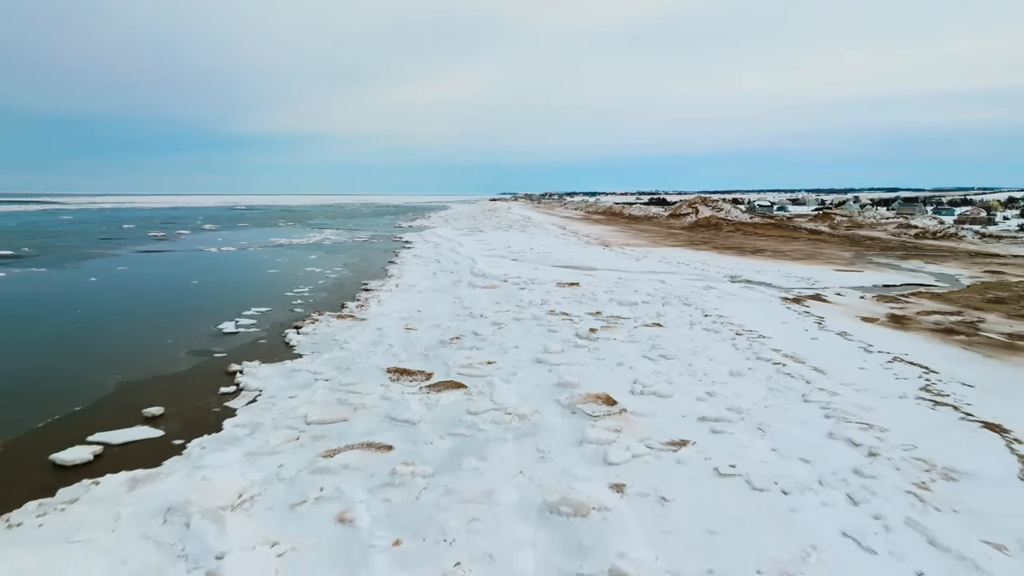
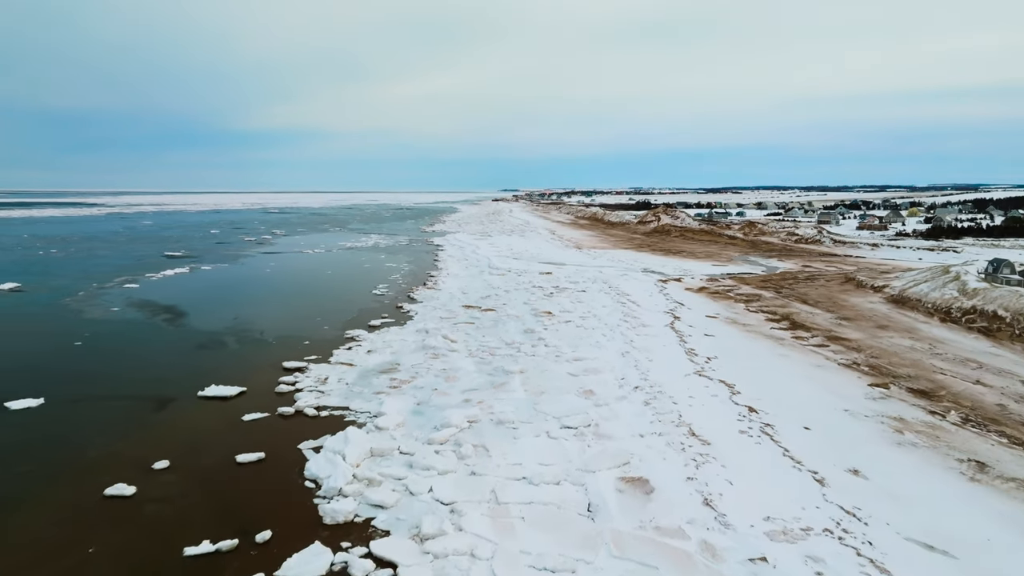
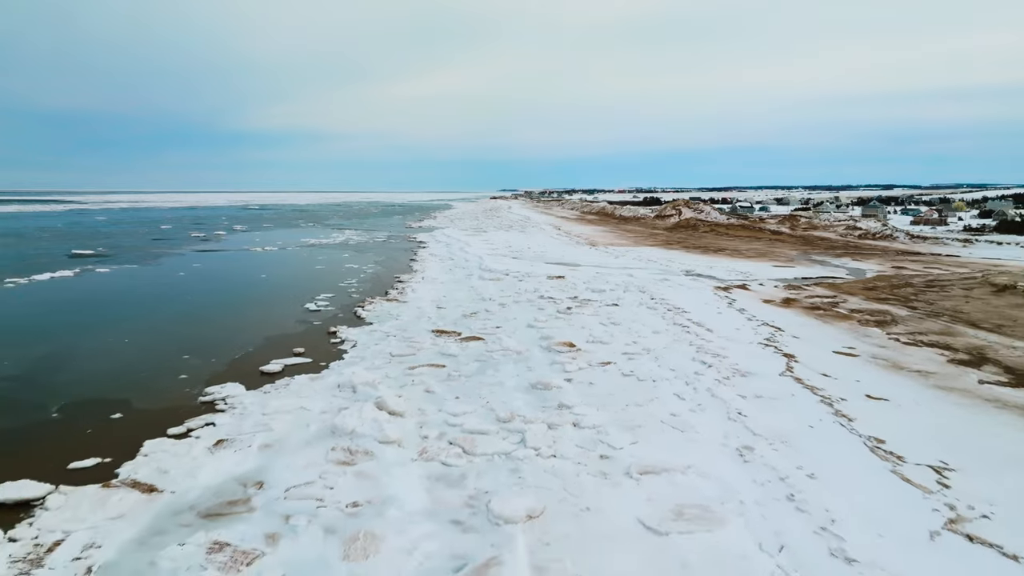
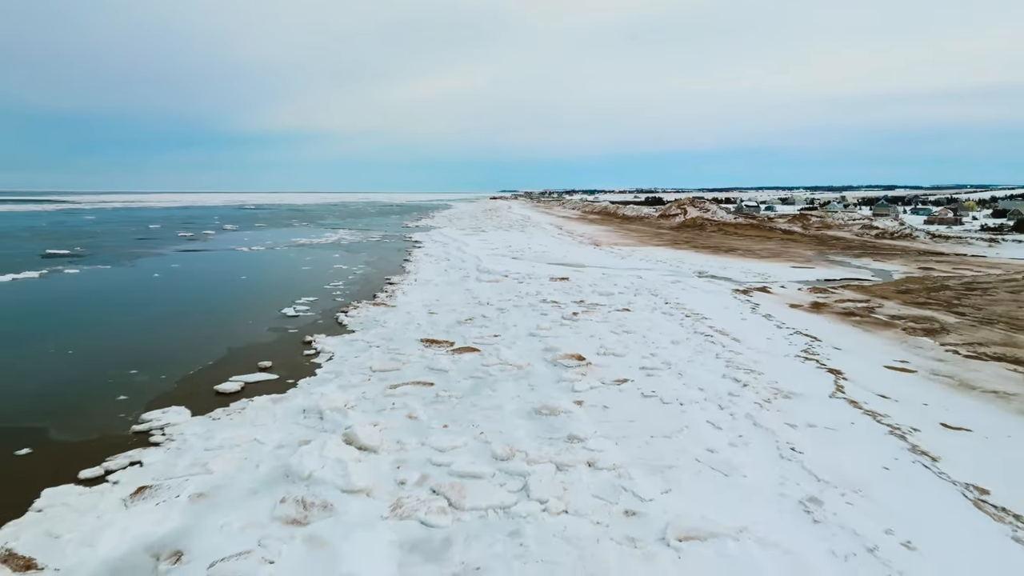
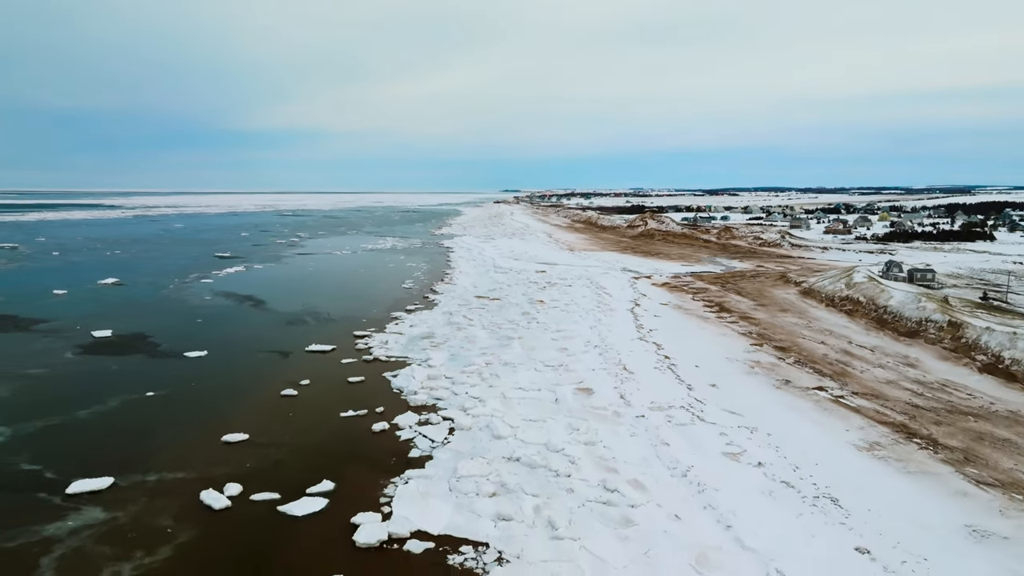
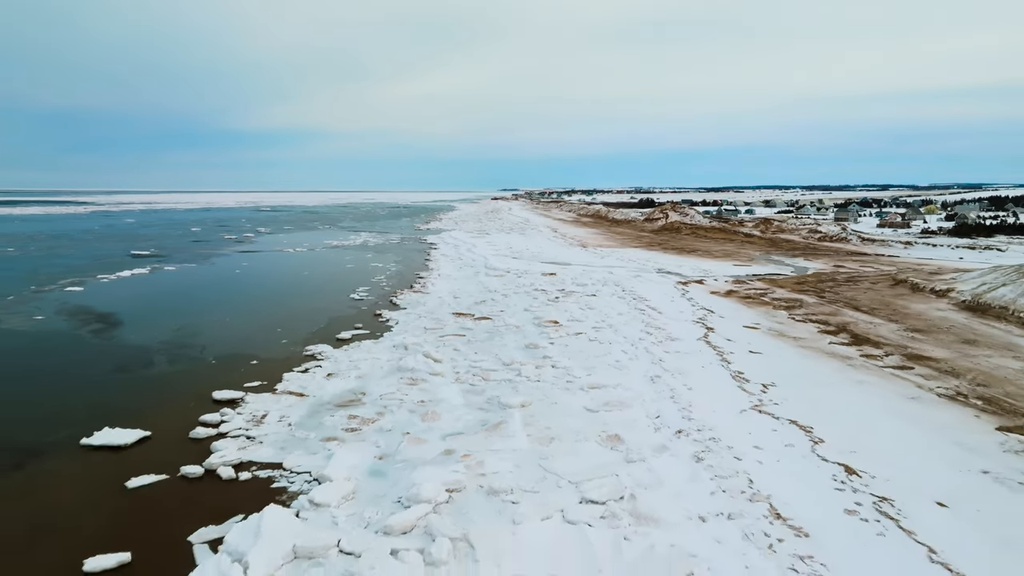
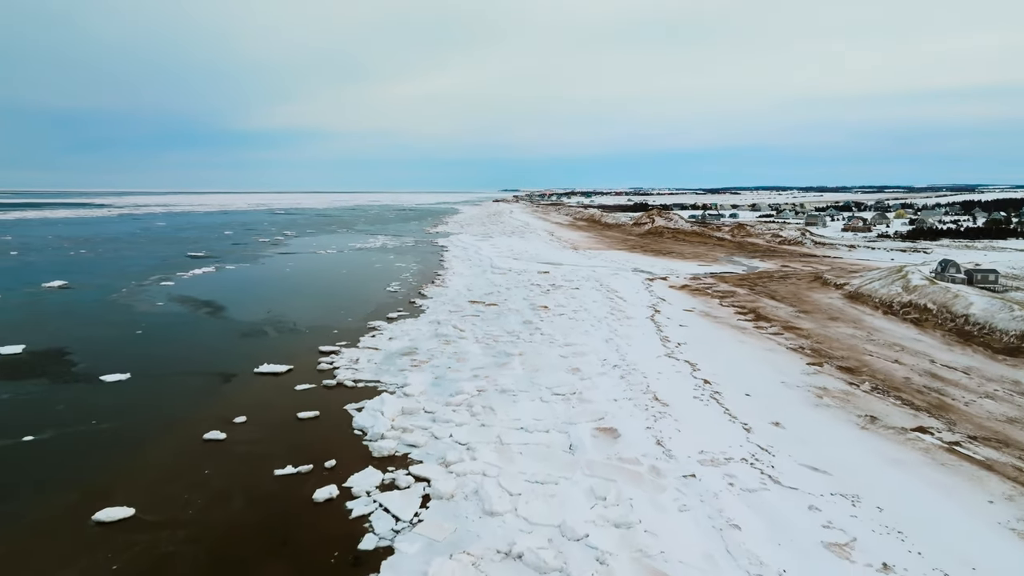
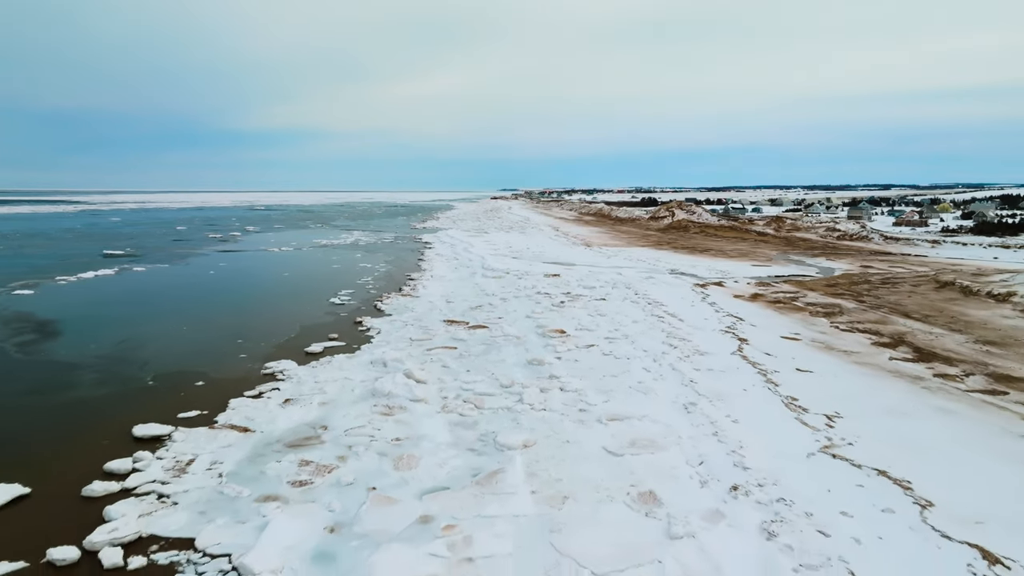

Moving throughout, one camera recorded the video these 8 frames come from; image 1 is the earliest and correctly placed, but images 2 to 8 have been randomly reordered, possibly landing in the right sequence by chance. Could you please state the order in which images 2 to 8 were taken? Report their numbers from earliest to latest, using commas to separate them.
4, 3, 8, 6, 2, 7, 5
